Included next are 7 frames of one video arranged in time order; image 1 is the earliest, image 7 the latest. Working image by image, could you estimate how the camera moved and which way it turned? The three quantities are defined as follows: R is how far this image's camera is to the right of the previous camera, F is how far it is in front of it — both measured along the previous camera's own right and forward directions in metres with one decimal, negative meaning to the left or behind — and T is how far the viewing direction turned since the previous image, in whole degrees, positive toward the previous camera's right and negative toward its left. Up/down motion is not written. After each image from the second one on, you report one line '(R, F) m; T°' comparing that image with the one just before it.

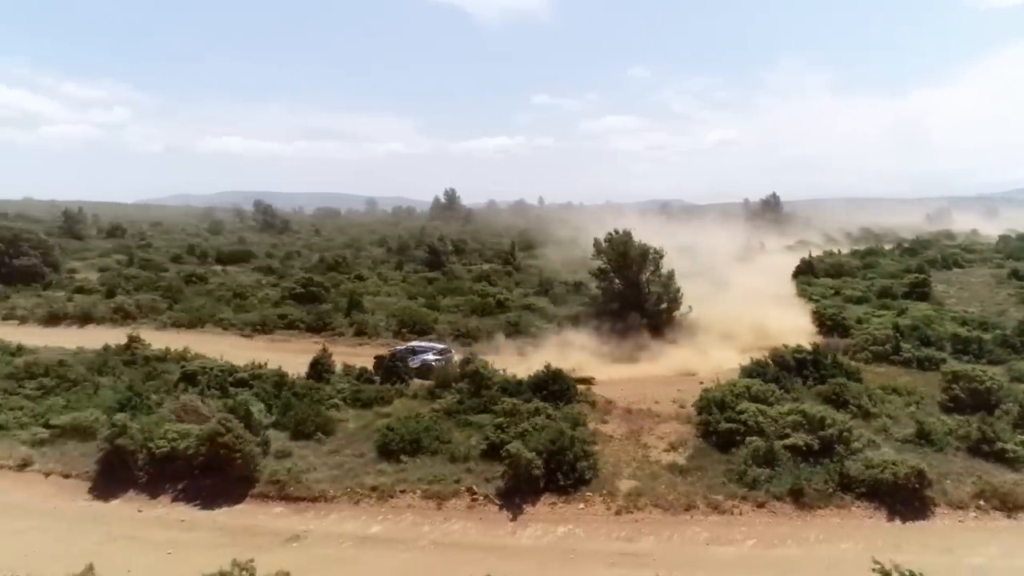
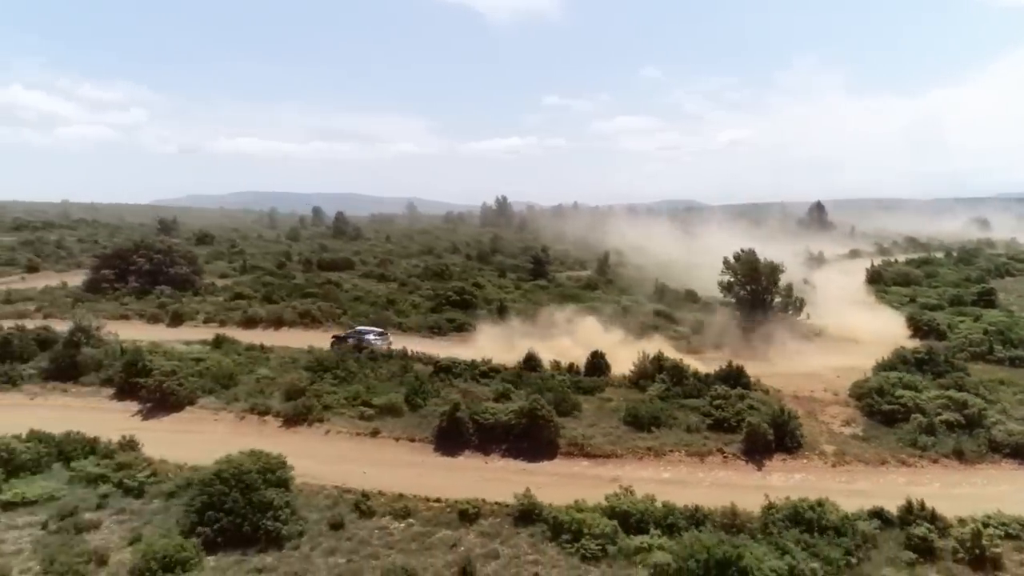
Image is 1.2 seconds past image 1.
(-5.3, -4.8) m; -1°
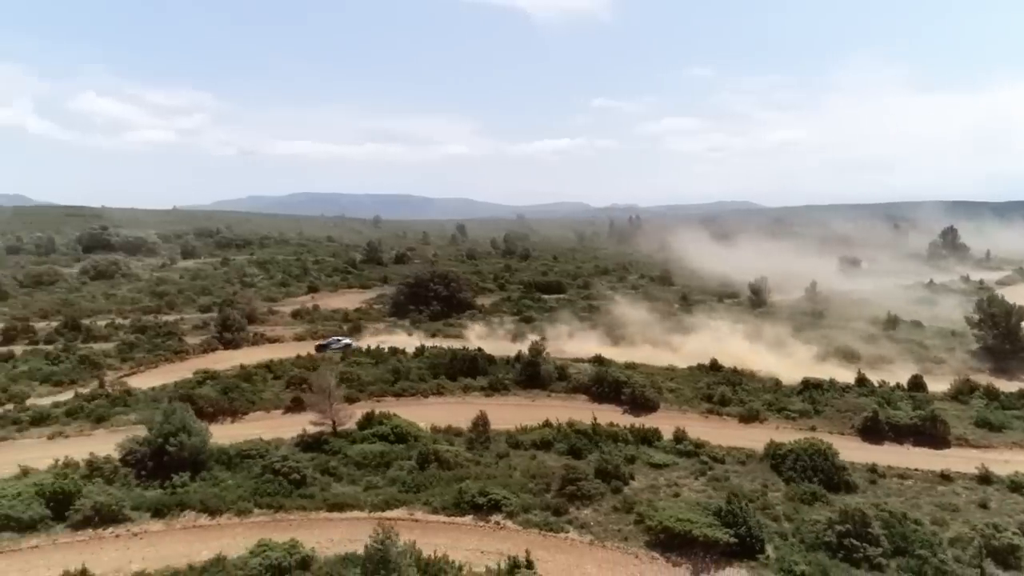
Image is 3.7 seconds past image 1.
(-13.1, -10.2) m; -4°
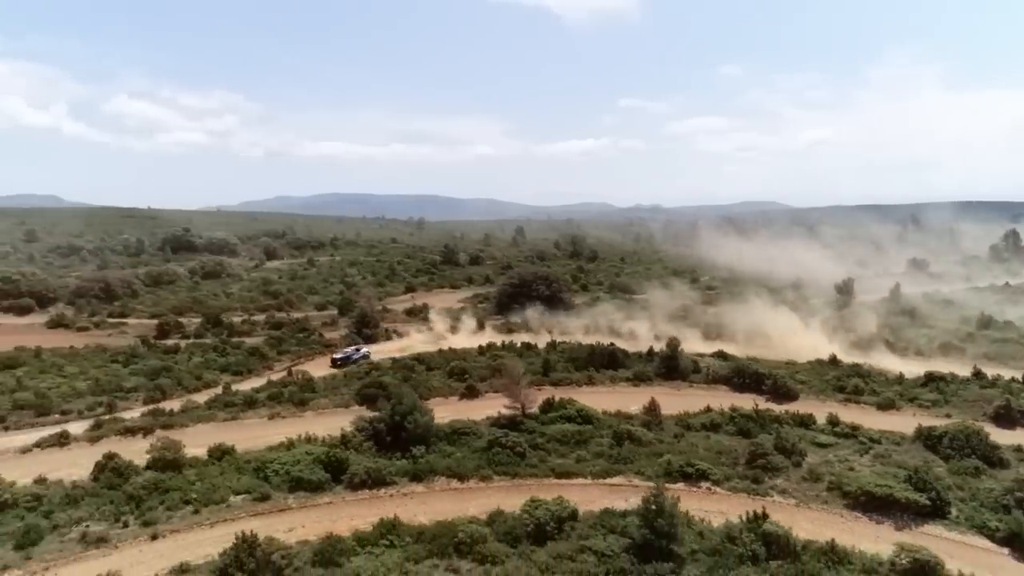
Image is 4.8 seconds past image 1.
(-6.1, -3.6) m; -2°
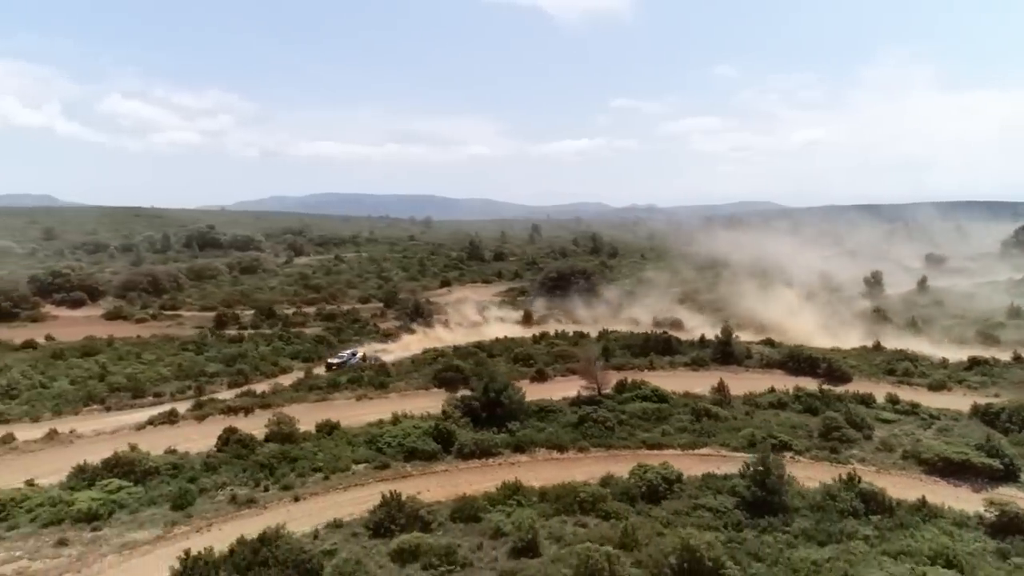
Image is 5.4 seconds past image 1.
(-3.7, -1.9) m; 0°
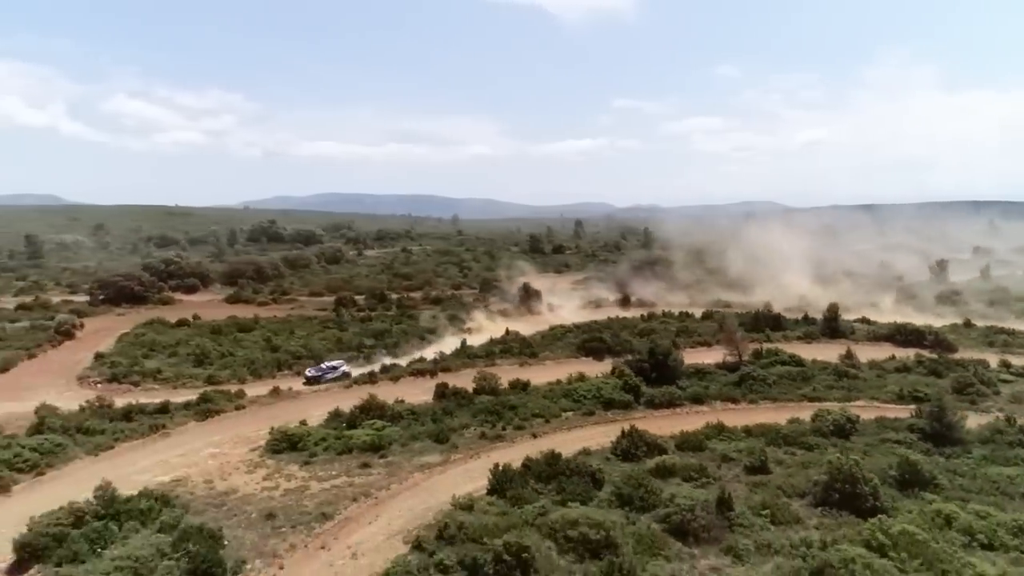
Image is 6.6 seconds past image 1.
(-7.4, -3.9) m; 0°
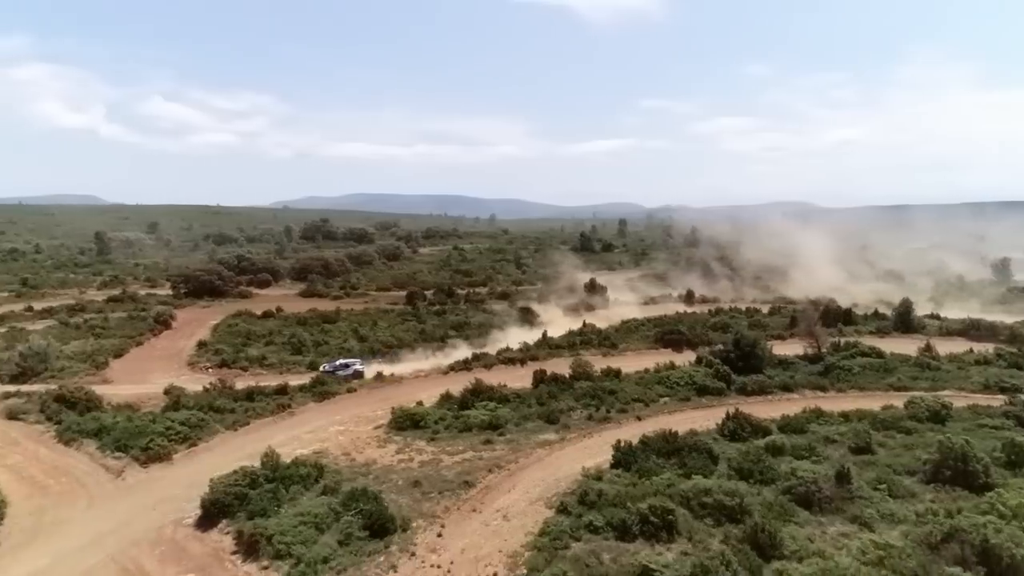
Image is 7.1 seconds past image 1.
(-3.0, -1.6) m; -2°
